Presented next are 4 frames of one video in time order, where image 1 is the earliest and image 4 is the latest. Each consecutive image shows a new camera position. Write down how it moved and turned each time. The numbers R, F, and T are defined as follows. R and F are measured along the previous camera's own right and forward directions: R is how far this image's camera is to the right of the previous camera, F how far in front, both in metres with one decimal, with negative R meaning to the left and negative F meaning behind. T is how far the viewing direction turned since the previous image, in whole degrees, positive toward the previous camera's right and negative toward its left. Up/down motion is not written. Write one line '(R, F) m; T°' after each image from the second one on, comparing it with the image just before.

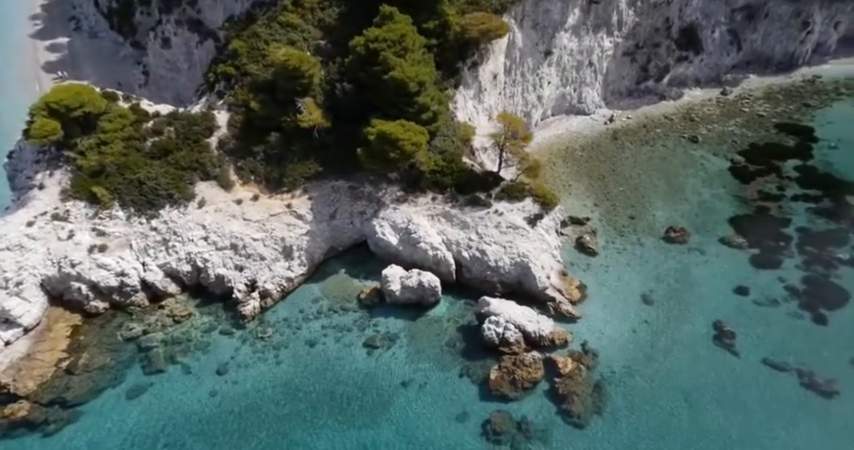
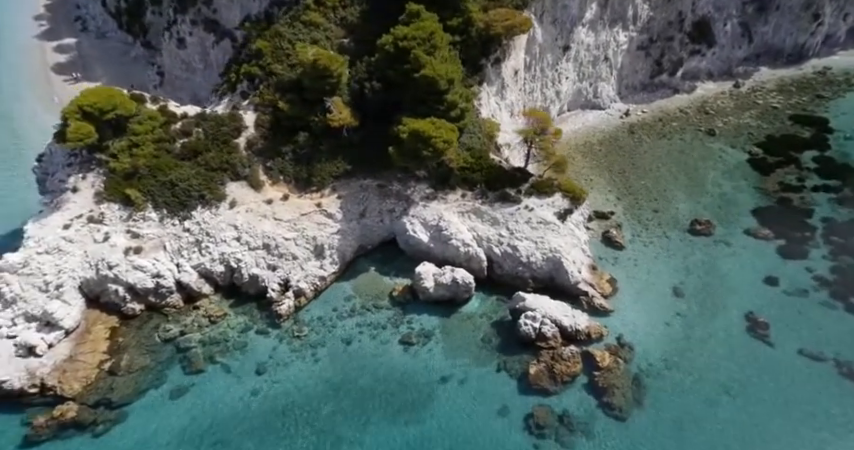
(-2.0, -0.2) m; 0°
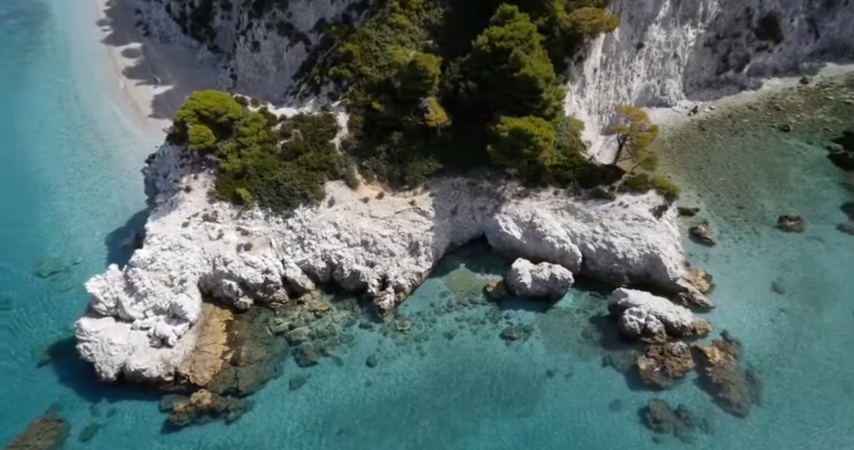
(-4.2, -0.8) m; -2°
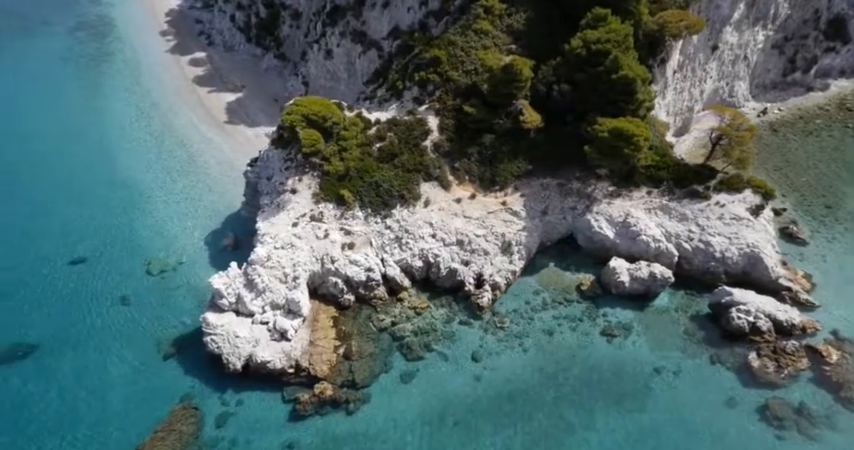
(-4.3, -0.8) m; -2°
